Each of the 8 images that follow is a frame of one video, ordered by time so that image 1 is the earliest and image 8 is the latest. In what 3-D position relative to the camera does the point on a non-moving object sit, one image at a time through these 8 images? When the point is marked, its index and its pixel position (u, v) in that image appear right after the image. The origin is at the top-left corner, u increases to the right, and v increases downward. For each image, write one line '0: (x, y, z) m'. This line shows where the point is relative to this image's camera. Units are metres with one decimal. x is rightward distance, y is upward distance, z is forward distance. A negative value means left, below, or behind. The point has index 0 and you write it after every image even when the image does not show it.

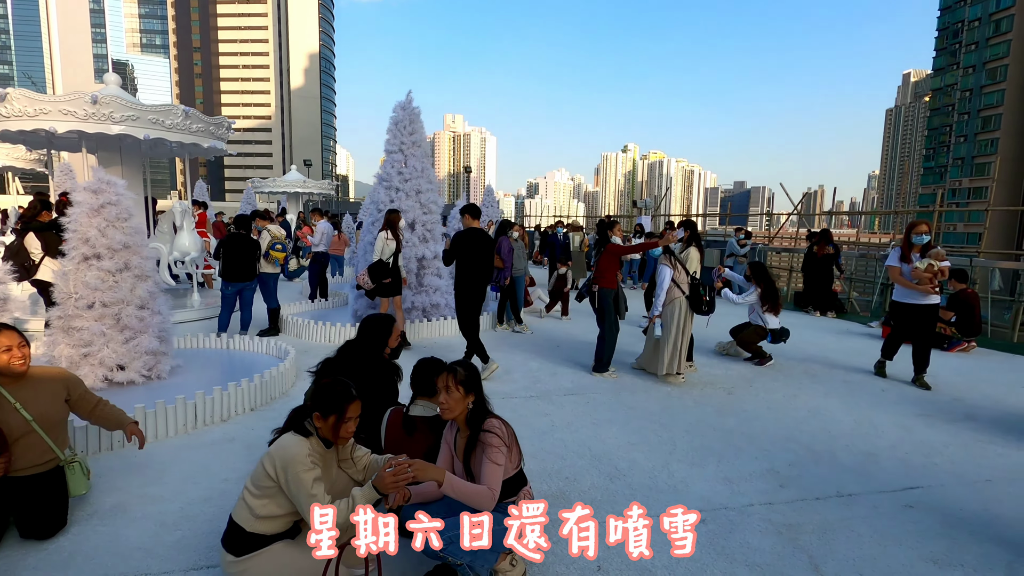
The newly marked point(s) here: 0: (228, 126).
0: (-4.6, +2.6, +8.6) m
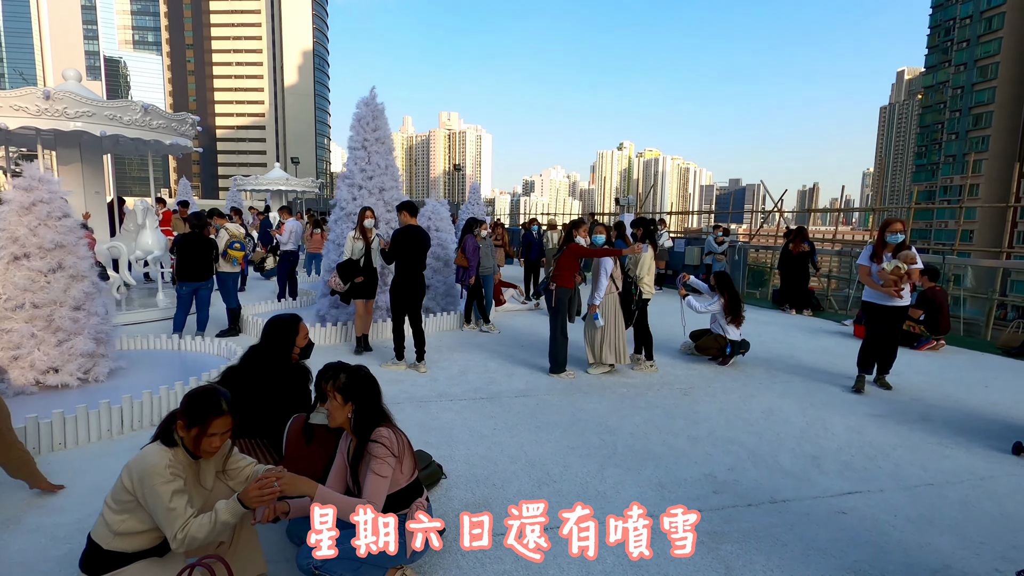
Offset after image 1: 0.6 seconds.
0: (-5.1, +2.6, +8.5) m
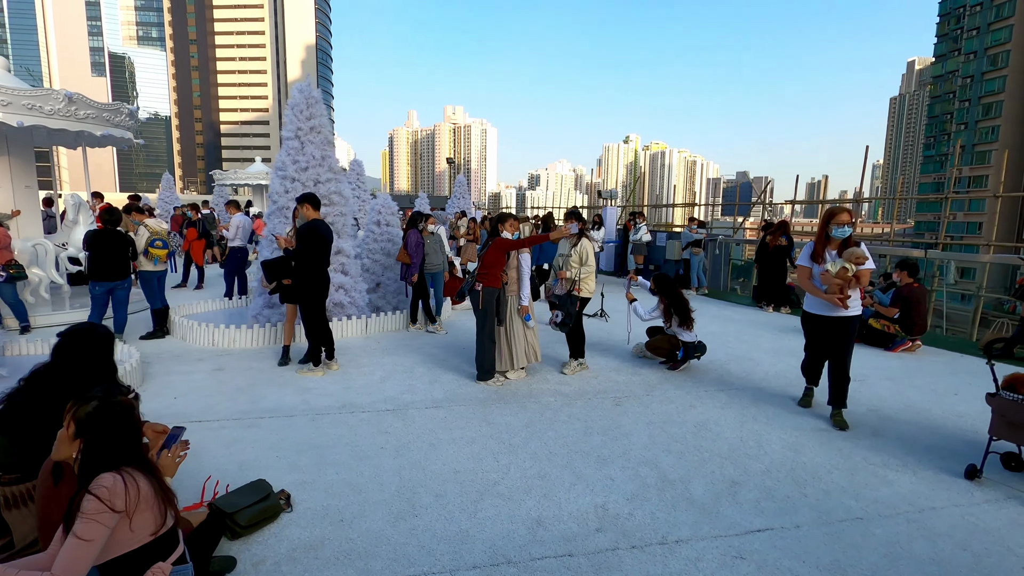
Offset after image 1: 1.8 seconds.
0: (-5.8, +2.6, +8.0) m
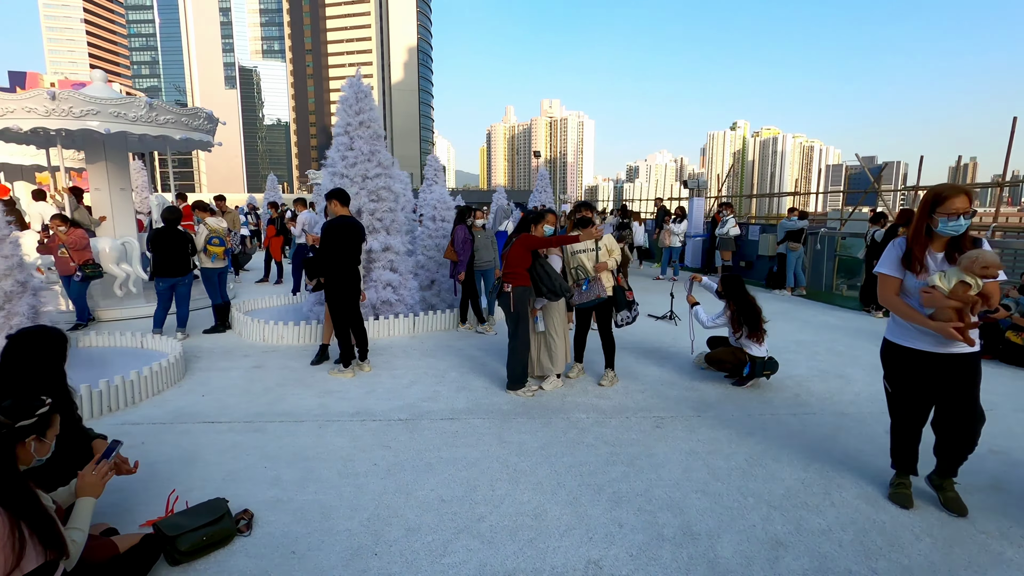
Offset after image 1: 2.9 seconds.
0: (-4.9, +2.7, +8.5) m
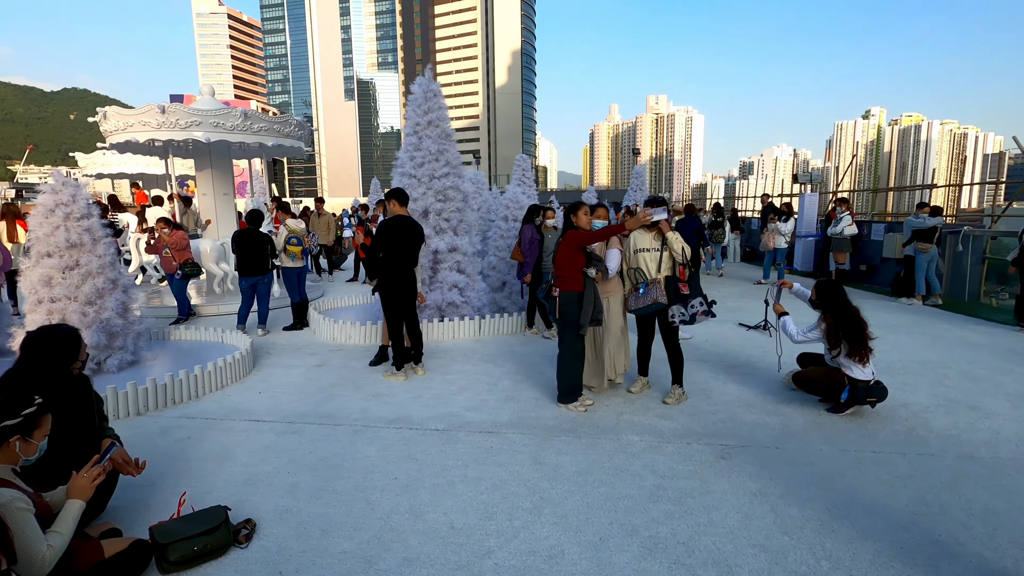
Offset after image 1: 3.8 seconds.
0: (-3.6, +2.8, +8.9) m
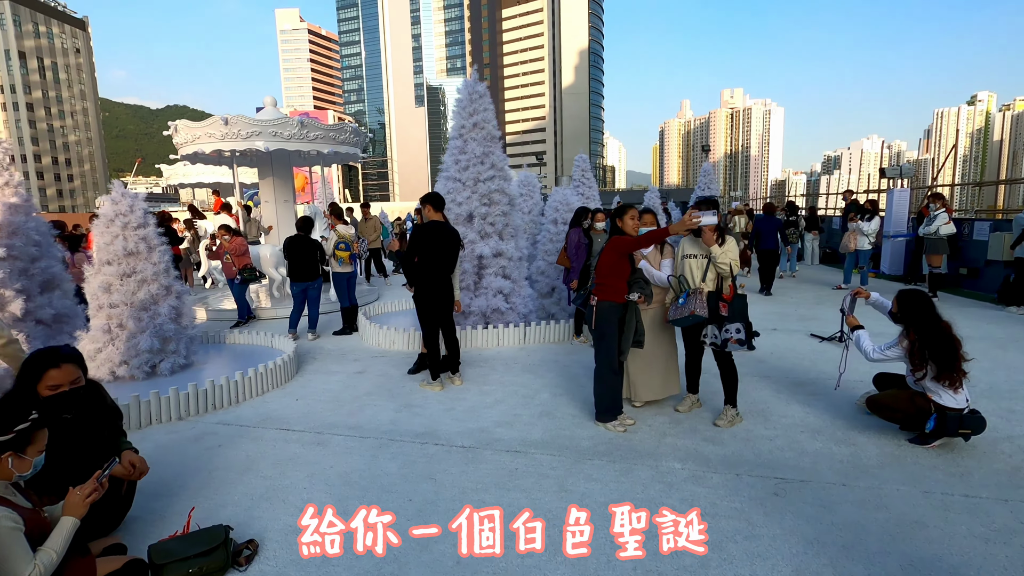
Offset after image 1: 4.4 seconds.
0: (-2.8, +2.7, +9.1) m
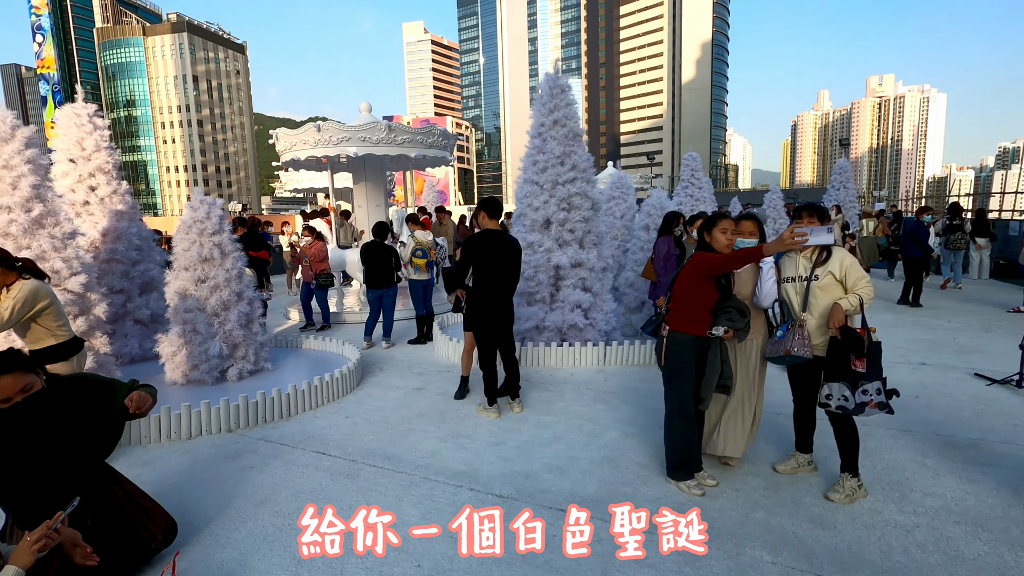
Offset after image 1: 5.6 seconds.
0: (-1.2, +2.6, +8.9) m
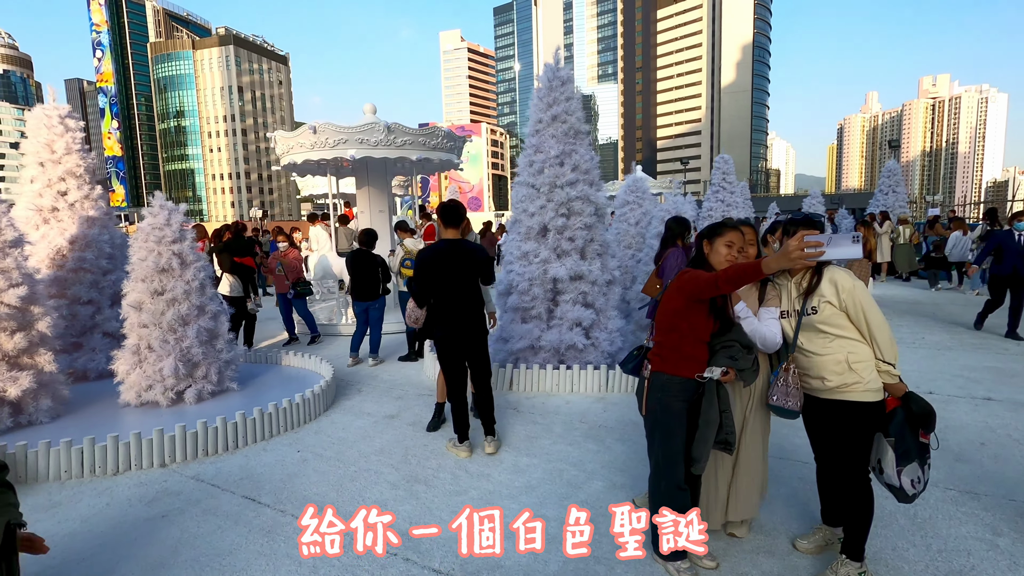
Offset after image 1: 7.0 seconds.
0: (-1.1, +2.4, +8.4) m
